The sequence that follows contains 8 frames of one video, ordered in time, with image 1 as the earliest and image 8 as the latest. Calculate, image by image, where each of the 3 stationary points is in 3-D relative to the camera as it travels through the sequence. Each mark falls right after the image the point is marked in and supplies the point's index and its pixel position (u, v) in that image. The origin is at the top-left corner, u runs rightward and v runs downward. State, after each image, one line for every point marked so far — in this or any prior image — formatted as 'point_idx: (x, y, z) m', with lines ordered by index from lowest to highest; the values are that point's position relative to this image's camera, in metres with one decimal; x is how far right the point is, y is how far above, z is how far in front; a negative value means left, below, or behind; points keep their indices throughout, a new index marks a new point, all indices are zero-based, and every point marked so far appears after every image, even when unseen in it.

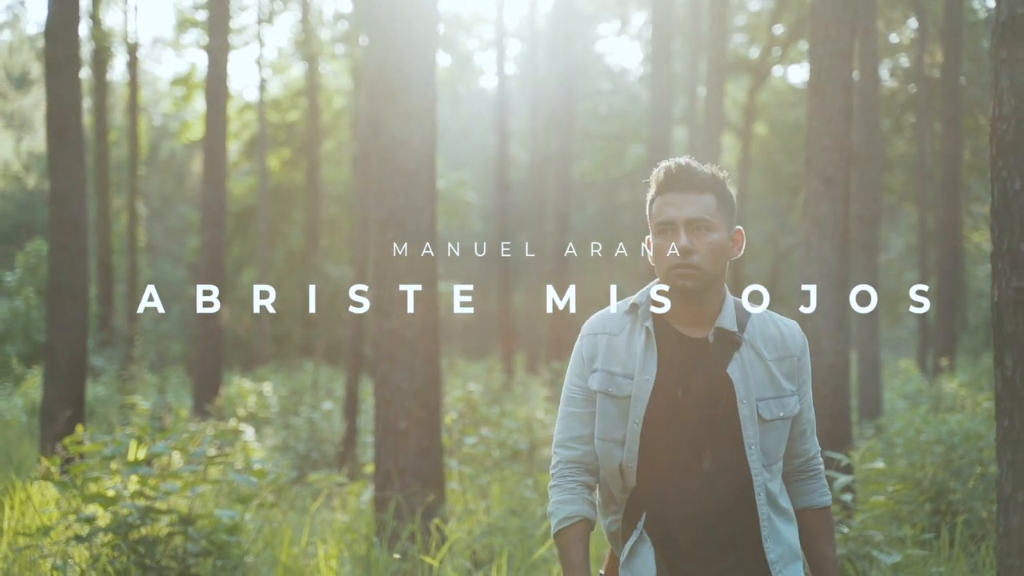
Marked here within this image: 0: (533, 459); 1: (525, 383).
0: (+0.2, -1.4, +9.9) m
1: (+0.2, -1.5, +18.3) m
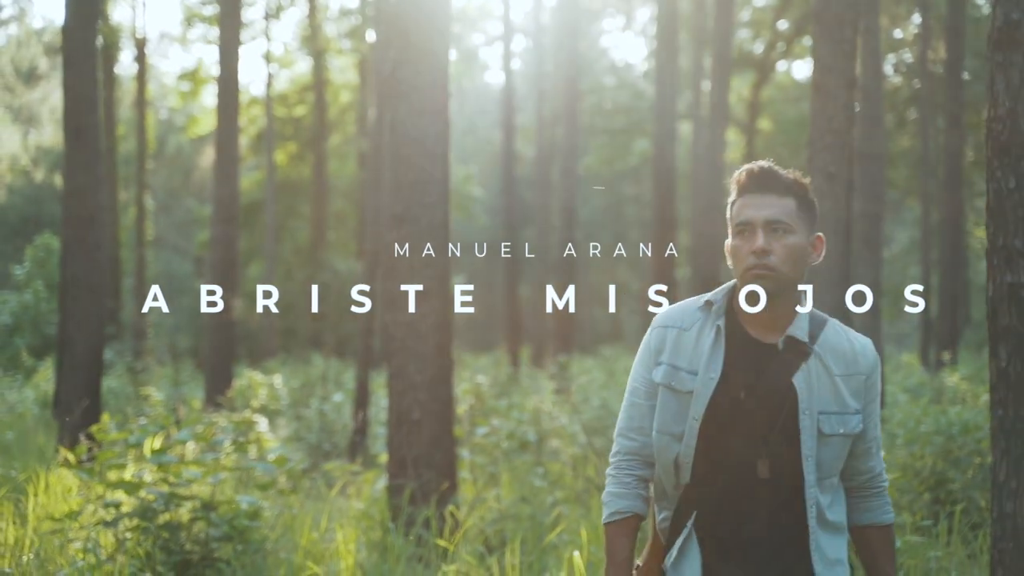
0: (+0.2, -1.4, +10.1) m
1: (+0.3, -1.4, +18.6) m
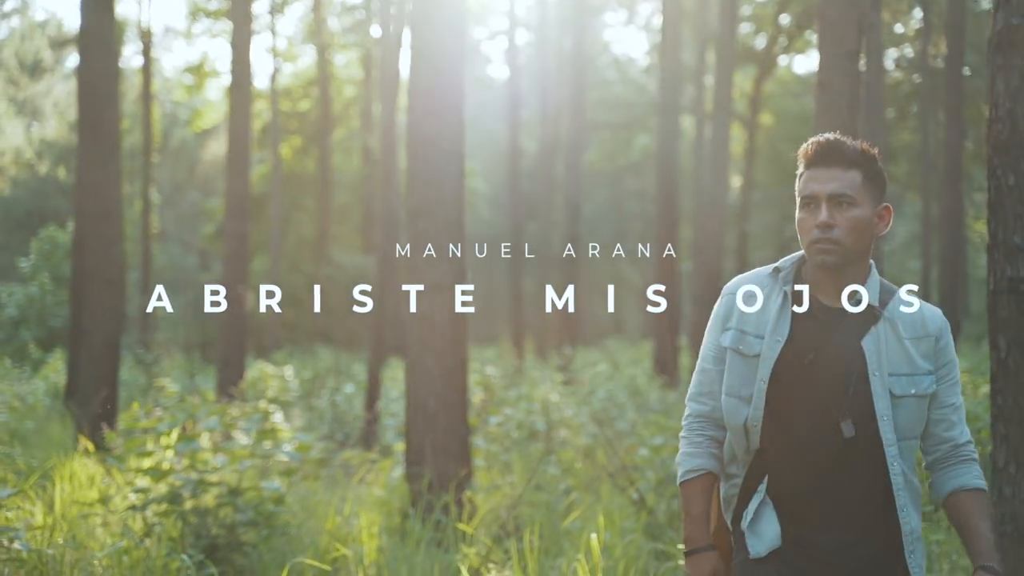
0: (+0.3, -1.3, +10.3) m
1: (+0.4, -1.3, +18.8) m
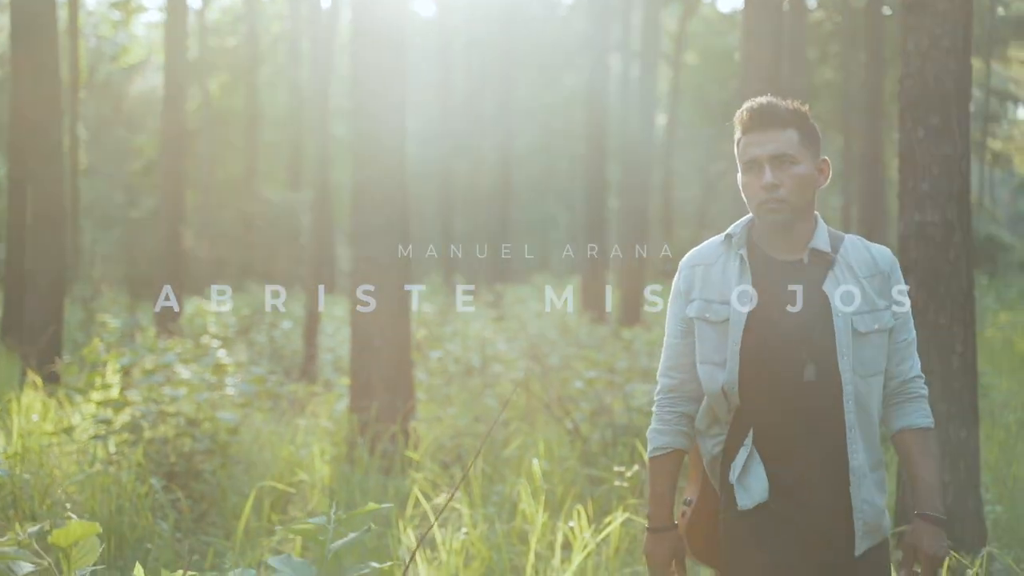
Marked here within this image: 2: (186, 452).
0: (-0.2, -0.8, +10.8) m
1: (-0.7, -0.3, +19.2) m
2: (-1.9, -1.0, +6.9) m
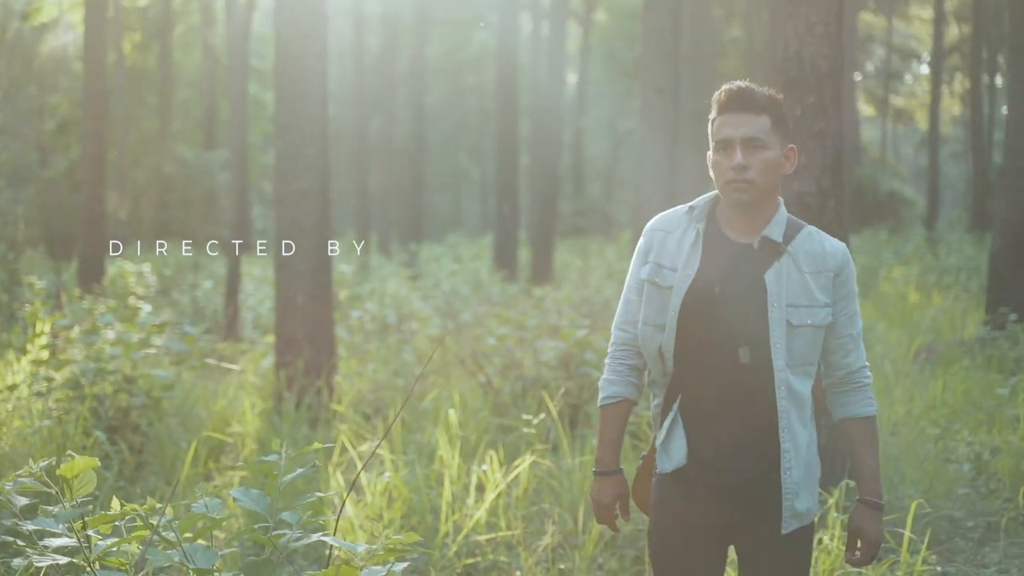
0: (-1.1, -0.4, +11.3) m
1: (-2.1, +0.4, +19.7) m
2: (-2.4, -0.7, +7.4) m
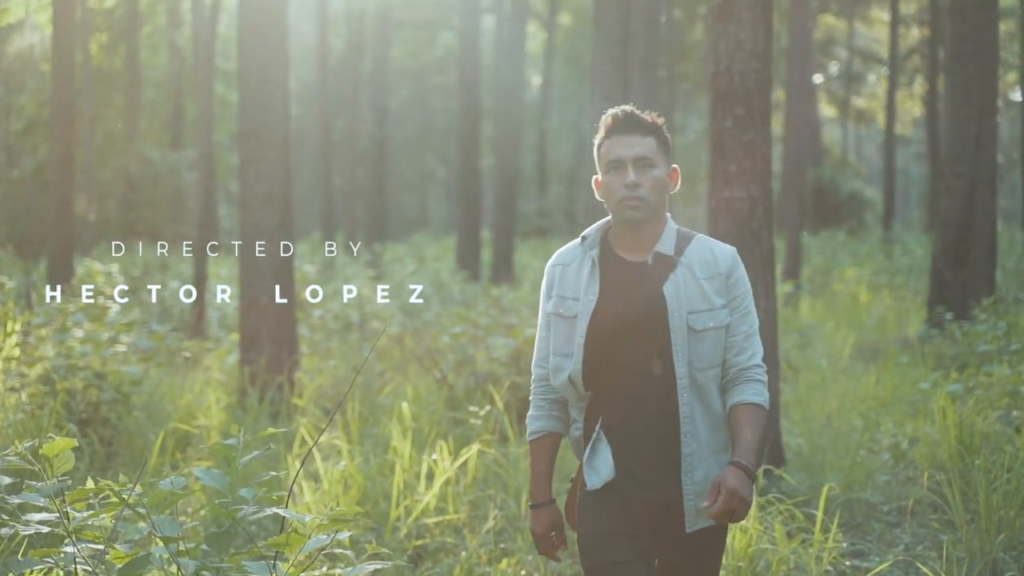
0: (-1.5, -0.4, +11.8) m
1: (-2.8, +0.4, +20.1) m
2: (-2.8, -0.7, +7.7) m
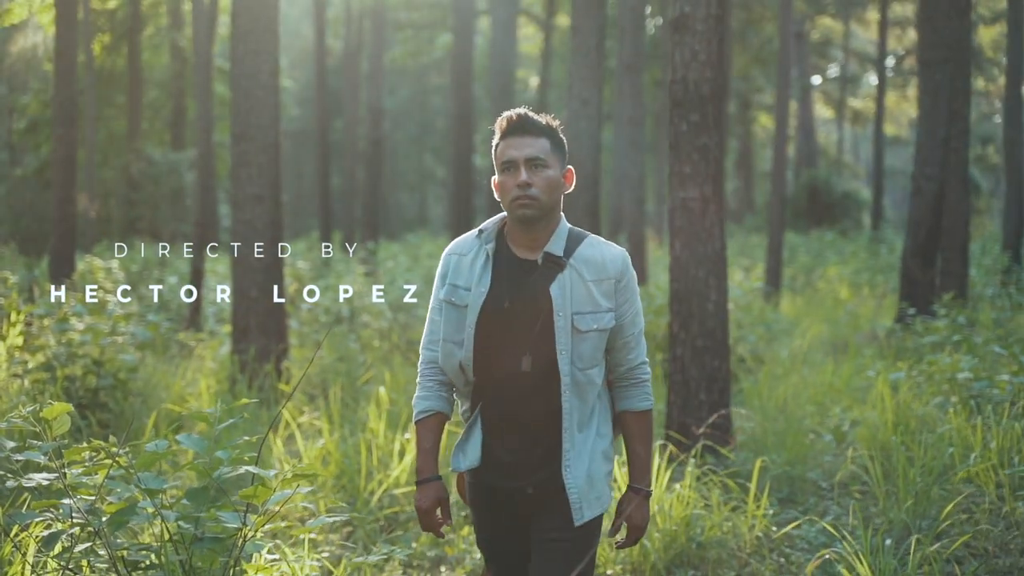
0: (-1.7, -0.3, +12.3) m
1: (-3.0, +0.5, +20.6) m
2: (-3.0, -0.7, +8.3) m
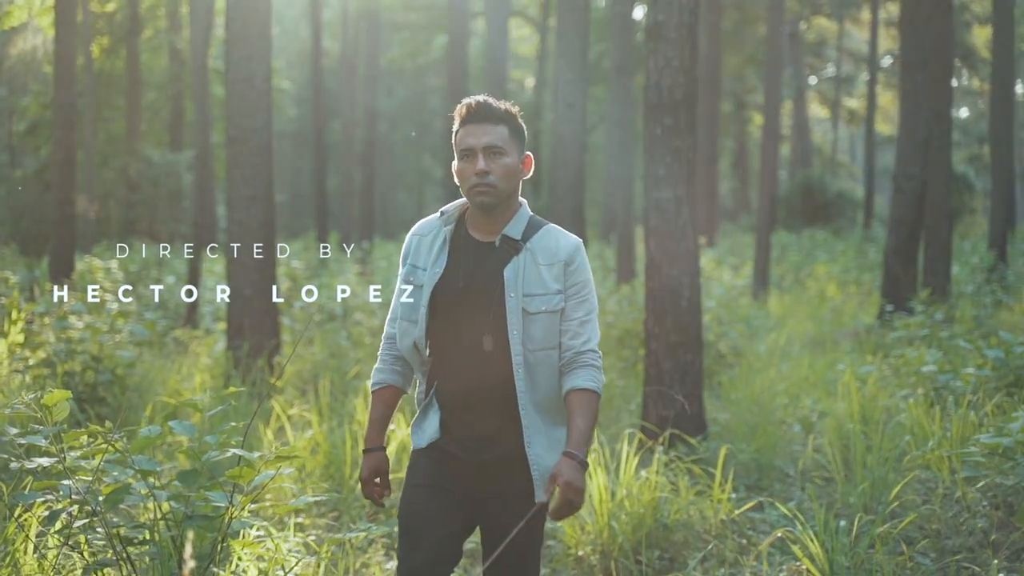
0: (-1.8, -0.3, +12.6) m
1: (-3.1, +0.5, +20.9) m
2: (-3.1, -0.7, +8.6) m
